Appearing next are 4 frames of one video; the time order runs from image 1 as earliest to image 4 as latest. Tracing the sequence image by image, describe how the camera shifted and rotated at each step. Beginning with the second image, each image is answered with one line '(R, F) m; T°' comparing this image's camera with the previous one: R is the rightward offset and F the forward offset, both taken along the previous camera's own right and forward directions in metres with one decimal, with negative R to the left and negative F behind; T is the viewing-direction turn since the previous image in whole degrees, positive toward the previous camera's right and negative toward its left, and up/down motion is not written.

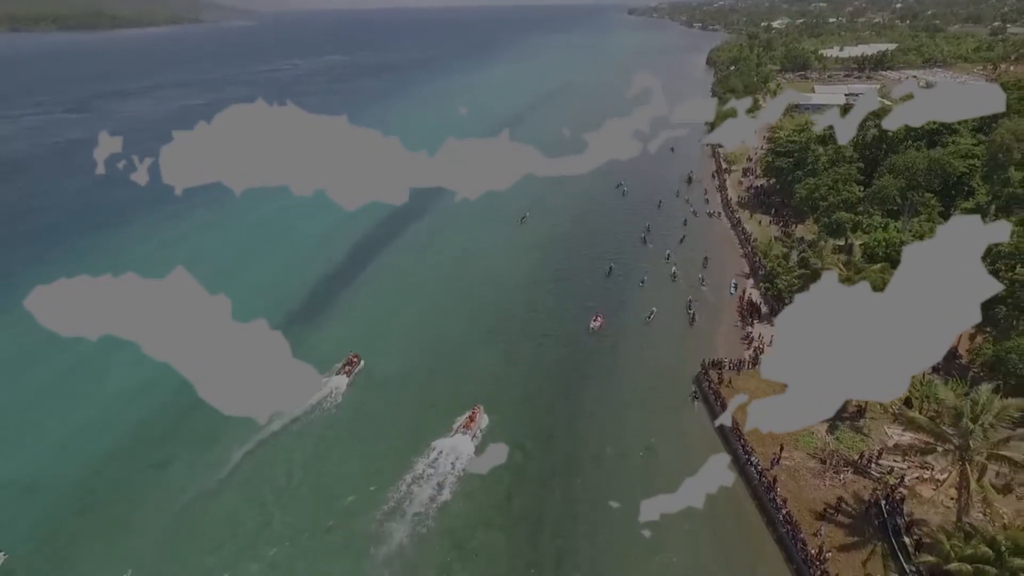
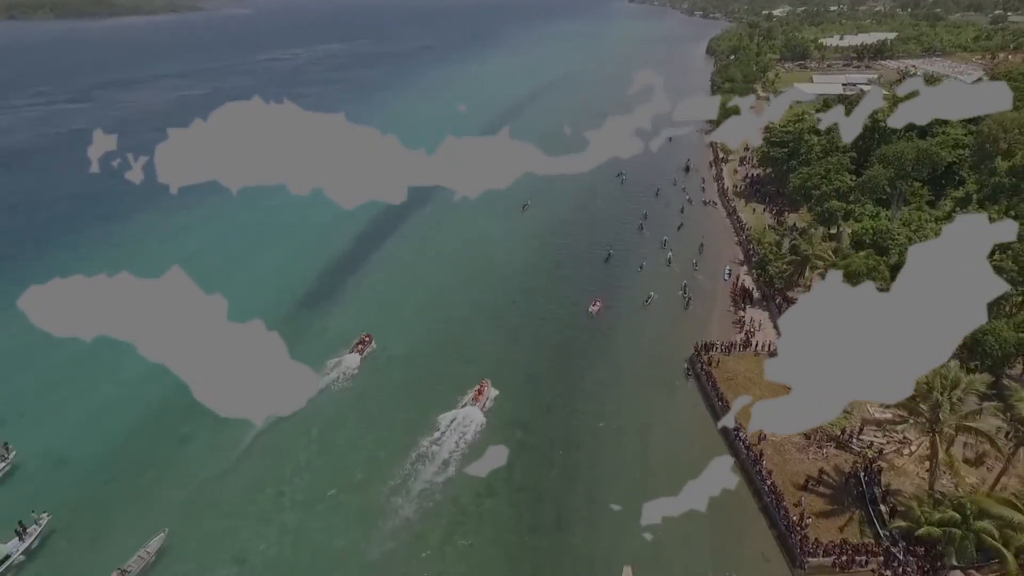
(0.0, -0.4) m; 0°
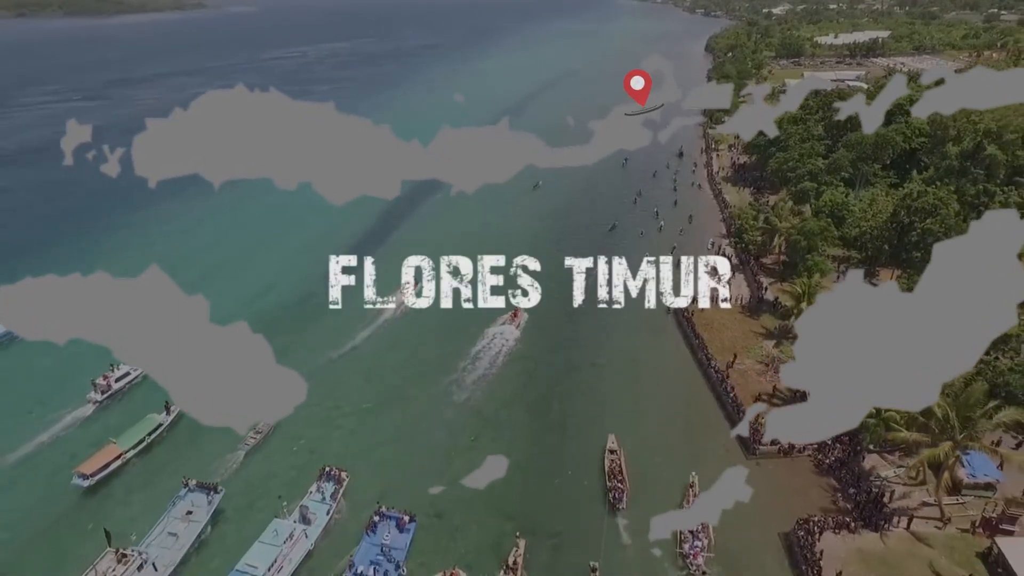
(-0.2, -1.7) m; 0°
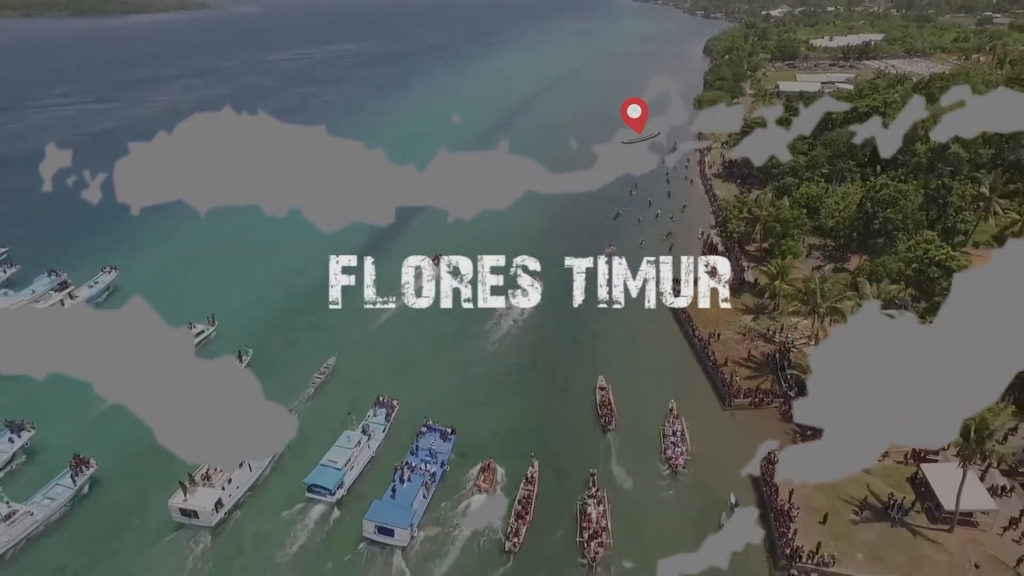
(-0.1, -1.3) m; 0°
